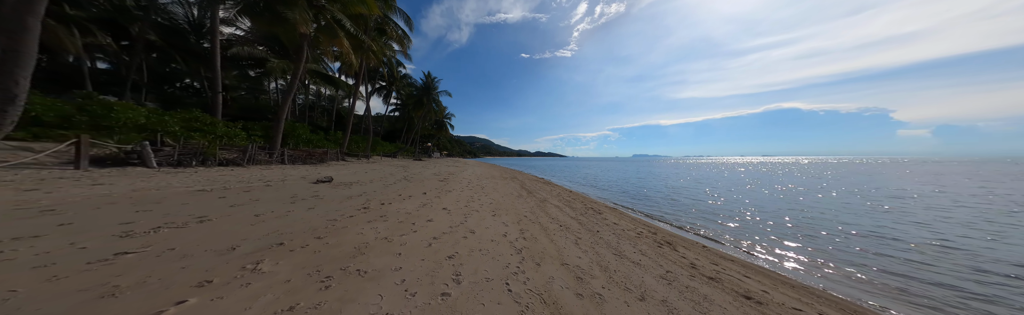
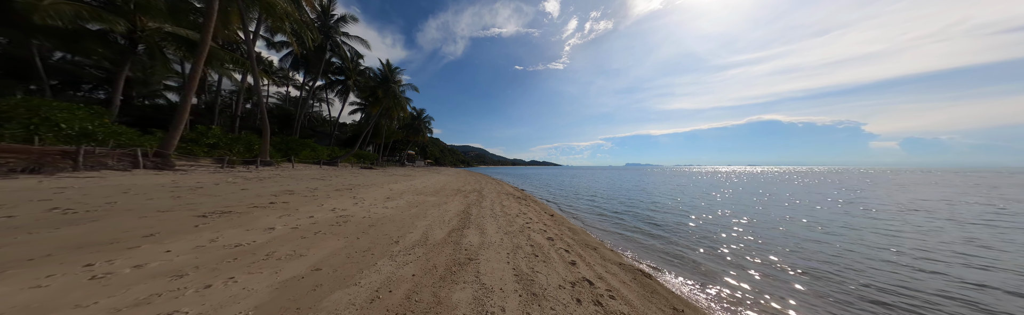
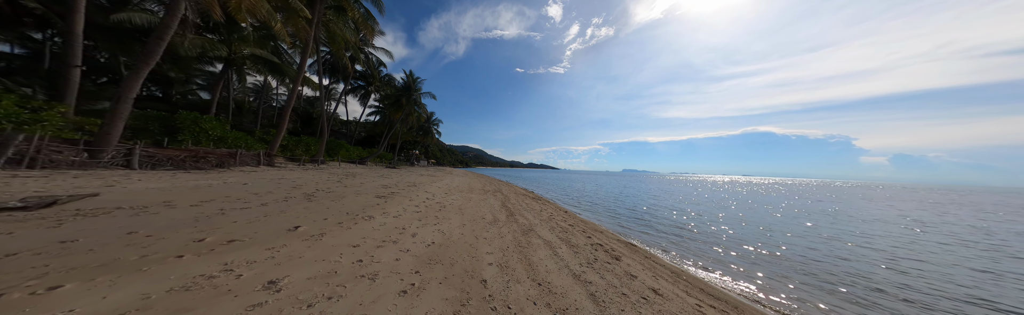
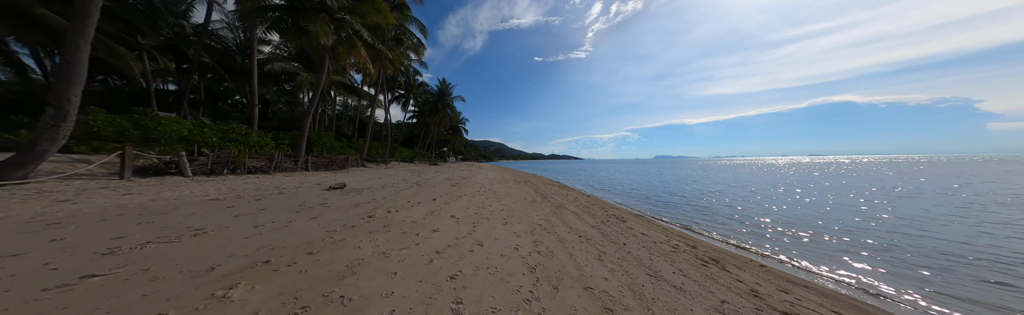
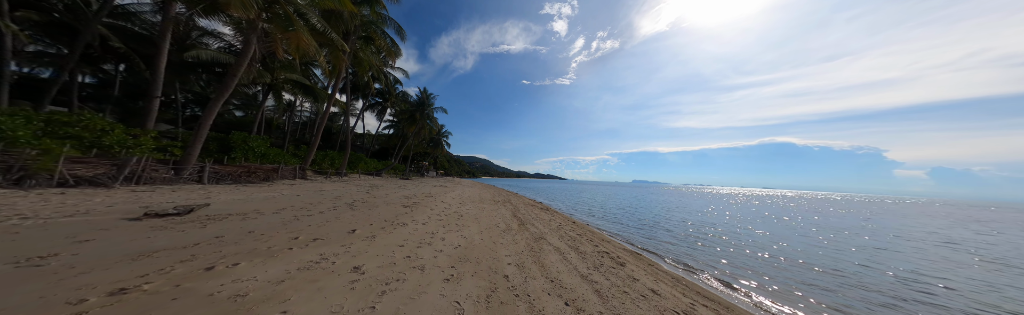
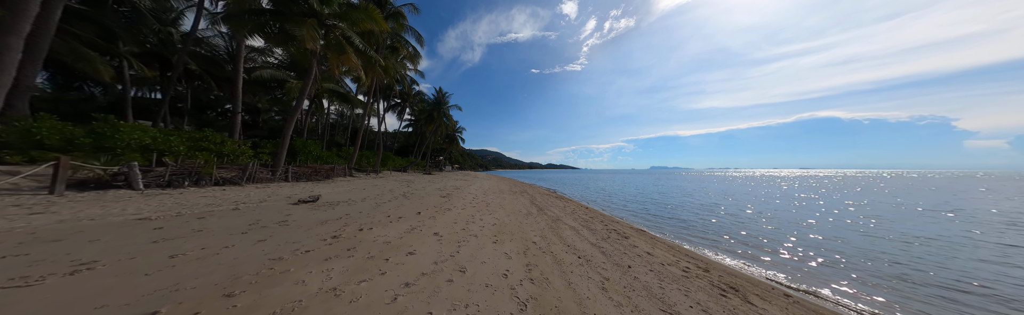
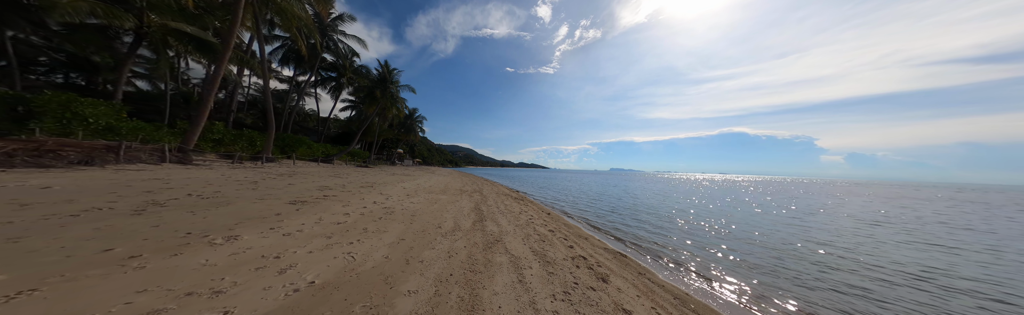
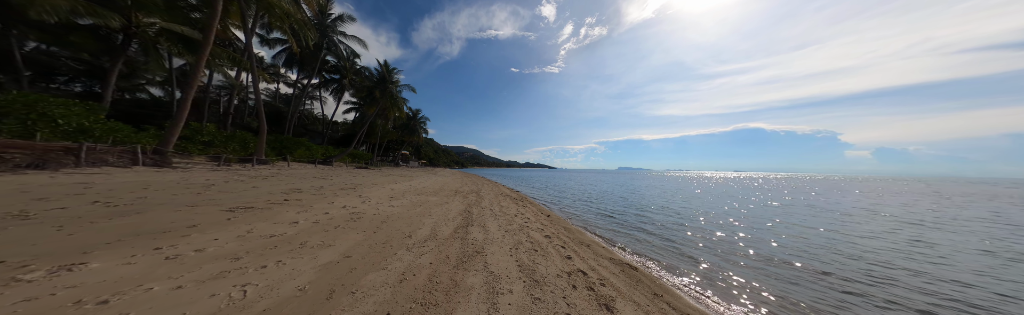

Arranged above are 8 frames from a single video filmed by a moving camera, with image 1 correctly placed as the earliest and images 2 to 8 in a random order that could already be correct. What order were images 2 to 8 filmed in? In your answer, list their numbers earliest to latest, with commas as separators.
4, 6, 5, 3, 7, 8, 2
